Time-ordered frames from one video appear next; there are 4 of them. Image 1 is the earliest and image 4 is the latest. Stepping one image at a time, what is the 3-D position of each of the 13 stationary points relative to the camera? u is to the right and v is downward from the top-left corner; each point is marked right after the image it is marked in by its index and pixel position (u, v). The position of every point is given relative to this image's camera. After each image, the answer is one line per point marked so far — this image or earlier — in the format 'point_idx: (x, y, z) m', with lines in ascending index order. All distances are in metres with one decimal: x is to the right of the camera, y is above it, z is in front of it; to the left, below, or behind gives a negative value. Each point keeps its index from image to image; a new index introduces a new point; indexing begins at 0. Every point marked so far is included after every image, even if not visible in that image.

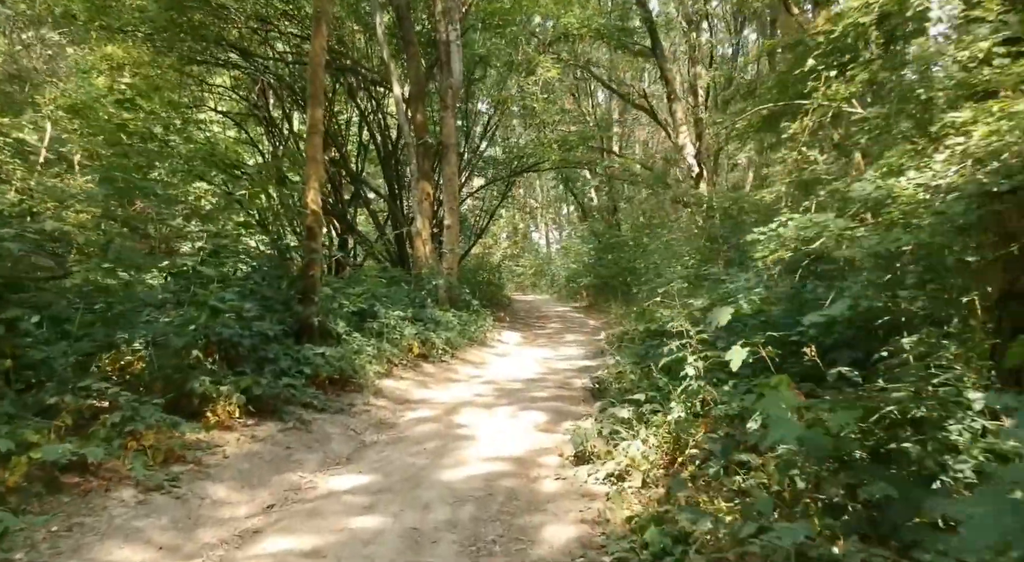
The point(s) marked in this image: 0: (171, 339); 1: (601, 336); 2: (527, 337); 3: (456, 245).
0: (-2.7, -0.5, +5.3) m
1: (+1.9, -1.2, +13.9) m
2: (+0.3, -1.2, +14.5) m
3: (-1.2, +0.8, +14.4) m
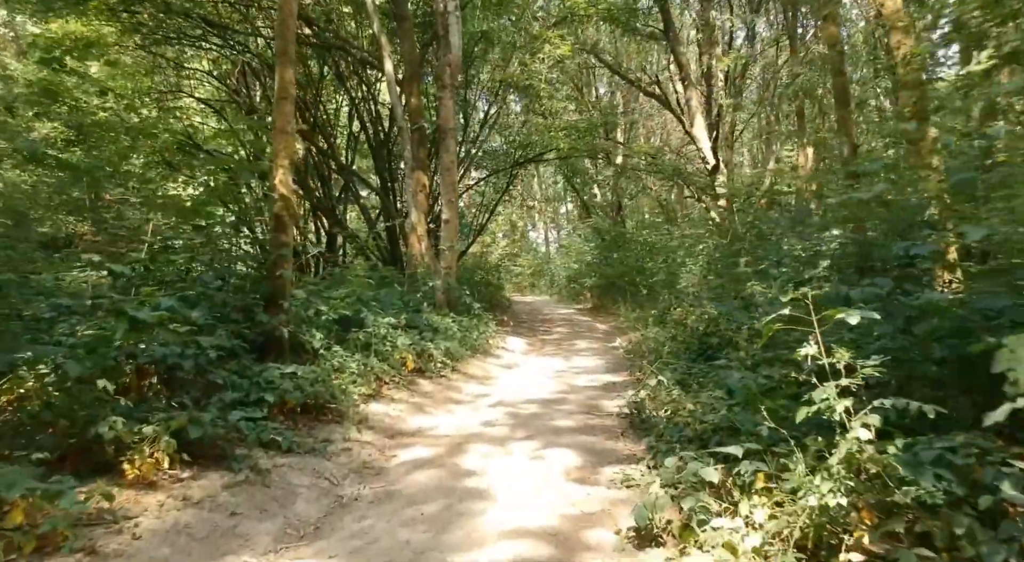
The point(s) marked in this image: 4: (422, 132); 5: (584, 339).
0: (-2.6, -0.5, +3.9) m
1: (+2.0, -1.2, +12.6) m
2: (+0.4, -1.3, +13.1) m
3: (-1.1, +0.8, +13.0) m
4: (-1.8, +3.1, +13.7) m
5: (+1.5, -1.2, +13.8) m
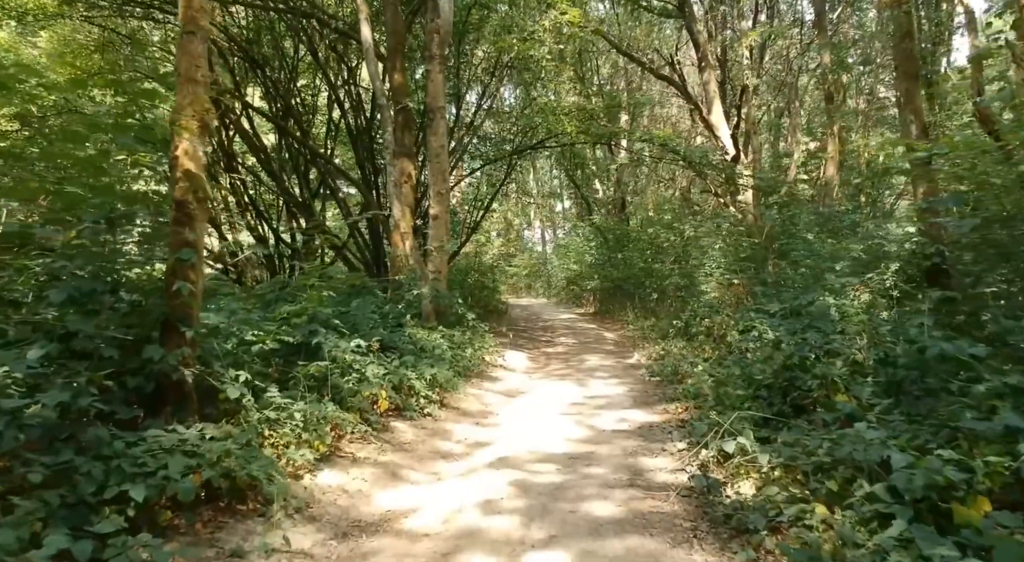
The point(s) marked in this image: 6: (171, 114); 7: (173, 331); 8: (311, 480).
0: (-2.5, -0.6, +2.0) m
1: (+2.0, -1.3, +10.7) m
2: (+0.4, -1.3, +11.3) m
3: (-1.1, +0.7, +11.2) m
4: (-1.9, +3.0, +11.8) m
5: (+1.5, -1.3, +12.0) m
6: (-2.1, +1.0, +4.2) m
7: (-2.0, -0.3, +4.0) m
8: (-1.3, -1.2, +4.2) m
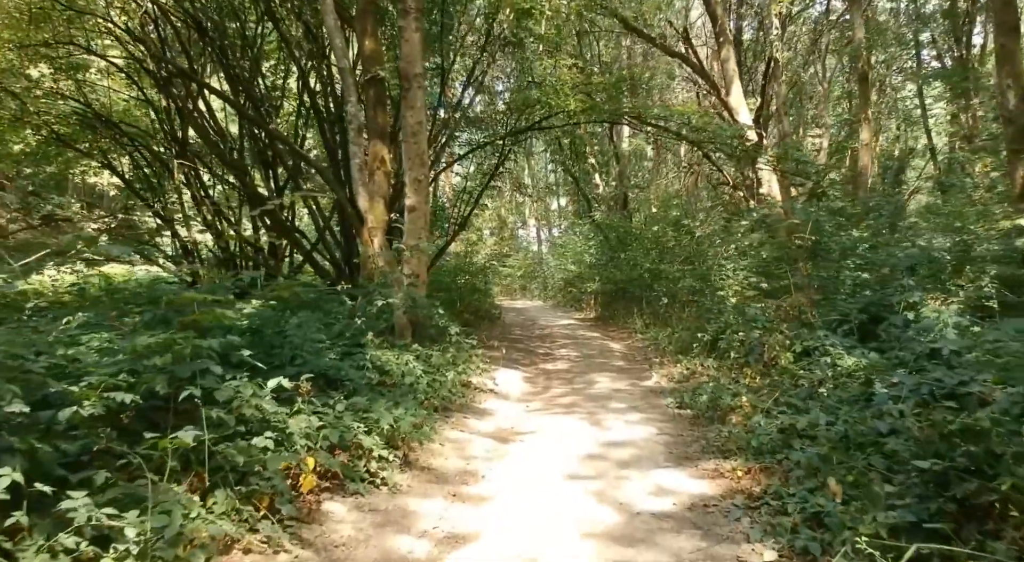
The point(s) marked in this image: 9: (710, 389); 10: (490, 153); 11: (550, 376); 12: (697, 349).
0: (-2.5, -0.7, +0.1) m
1: (+1.9, -1.4, +8.8) m
2: (+0.3, -1.4, +9.4) m
3: (-1.2, +0.6, +9.2) m
4: (-2.0, +2.9, +9.9) m
5: (+1.4, -1.4, +10.1) m
6: (-2.2, +1.0, +2.2) m
7: (-2.1, -0.4, +2.1) m
8: (-1.3, -1.3, +2.3) m
9: (+2.3, -1.2, +7.6) m
10: (-0.5, +2.8, +14.5) m
11: (+0.6, -1.4, +10.1) m
12: (+2.7, -1.0, +9.8) m
